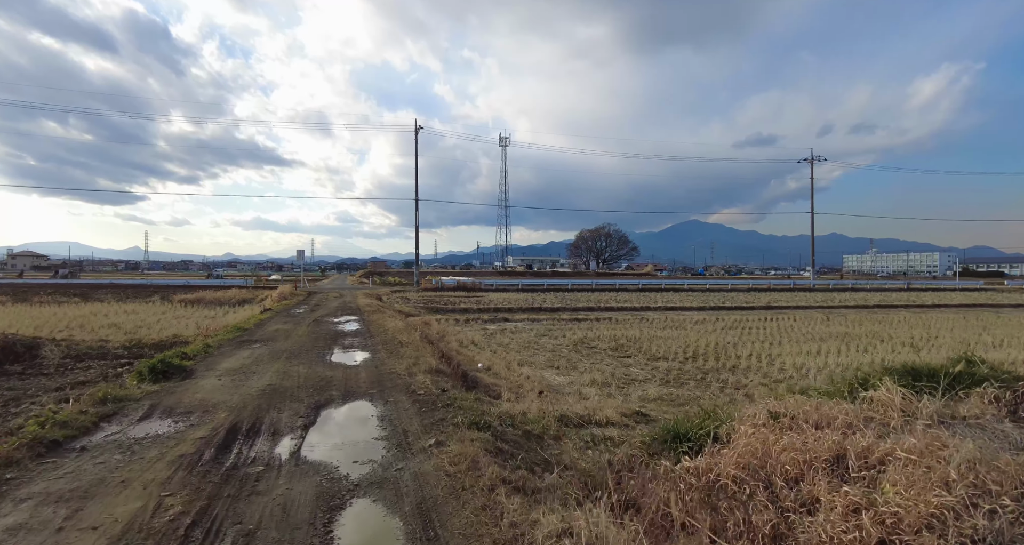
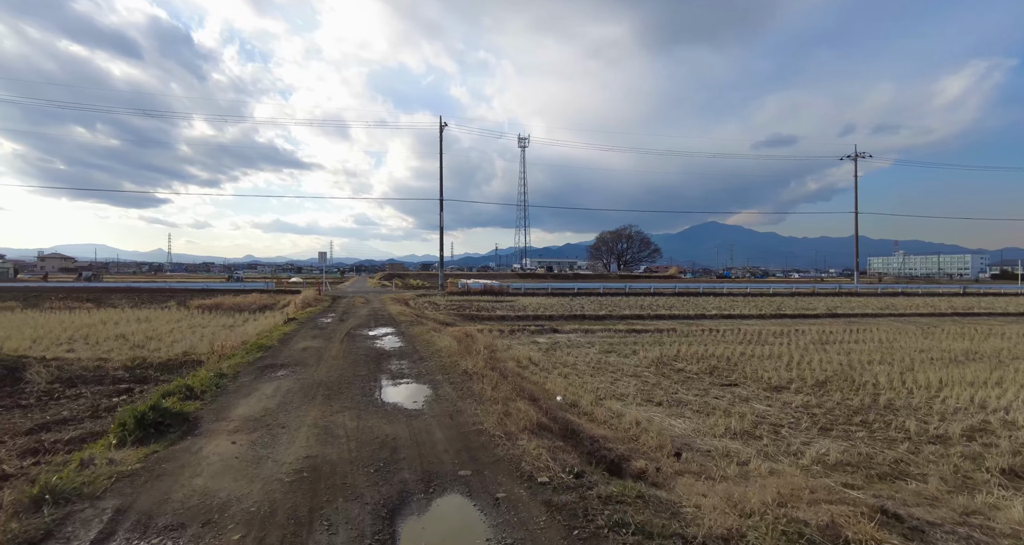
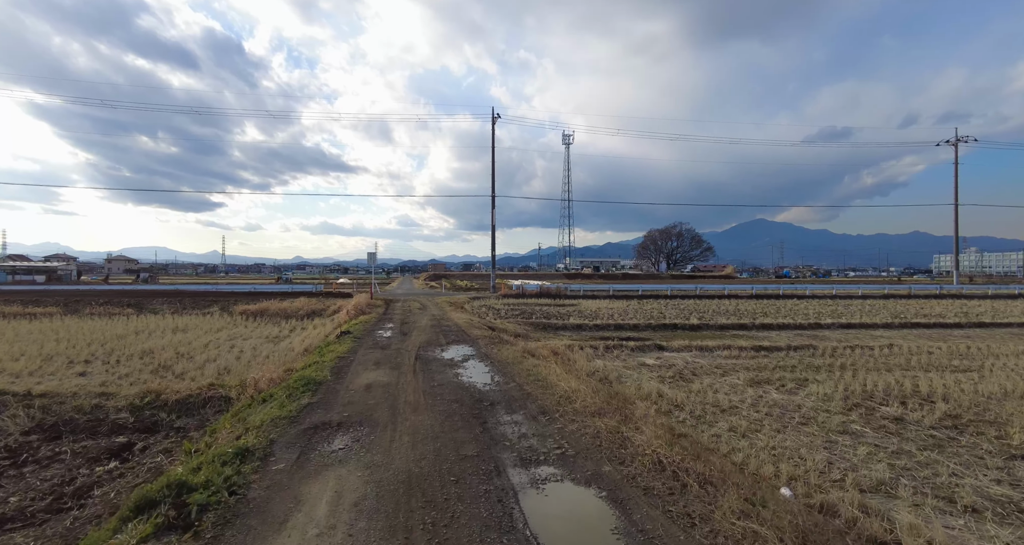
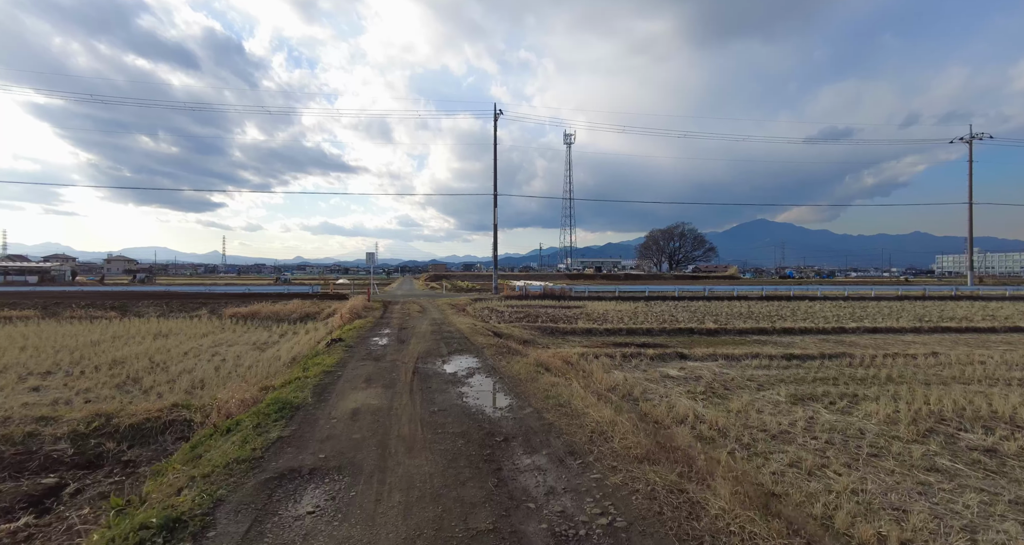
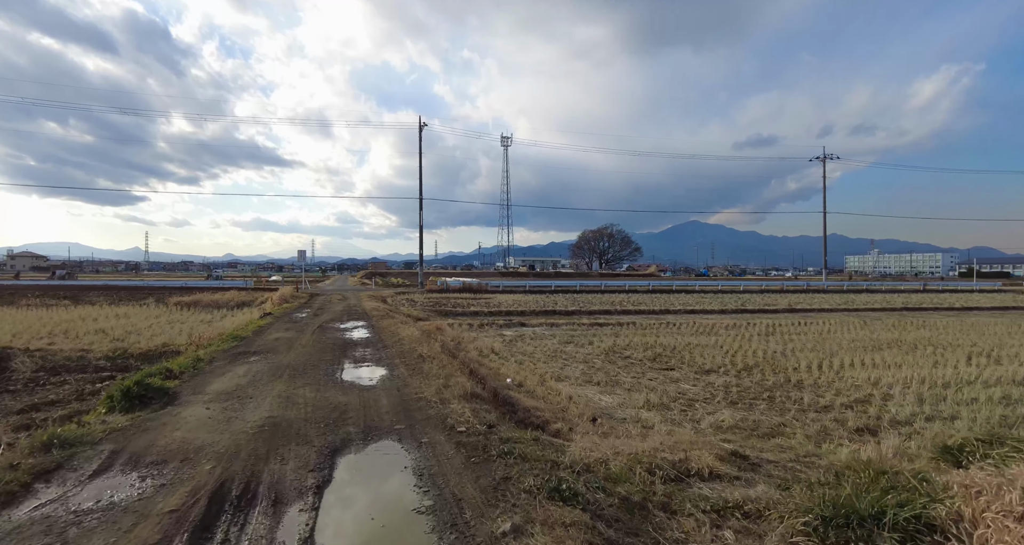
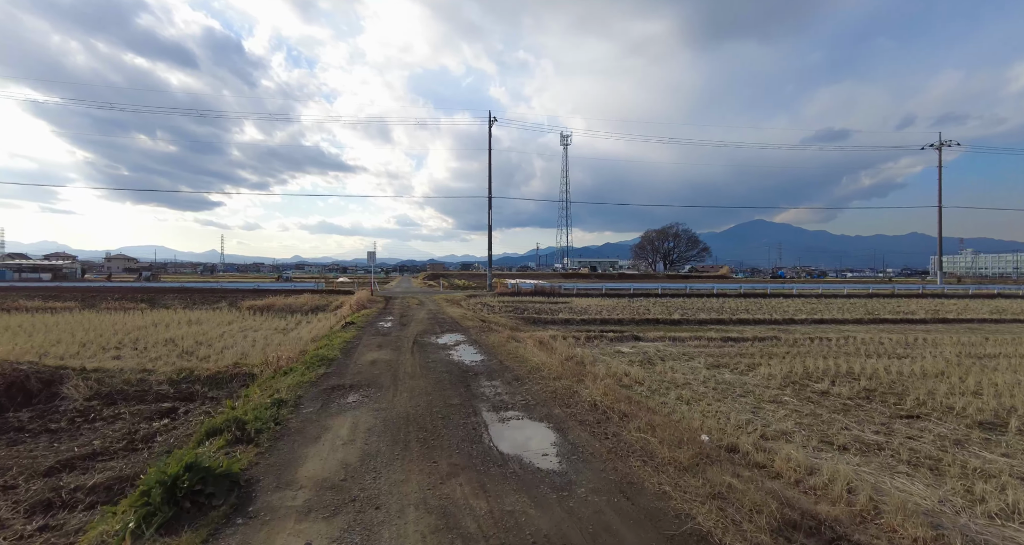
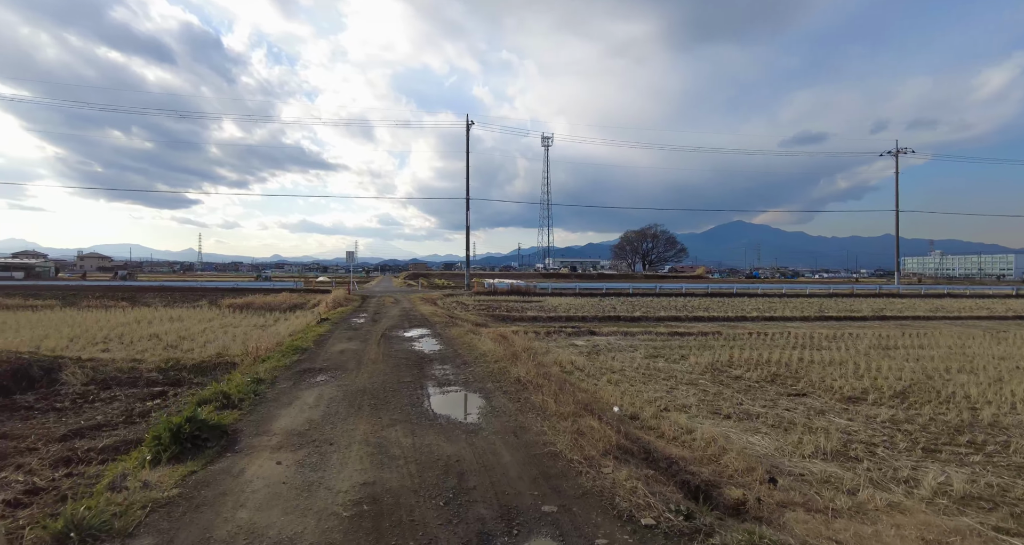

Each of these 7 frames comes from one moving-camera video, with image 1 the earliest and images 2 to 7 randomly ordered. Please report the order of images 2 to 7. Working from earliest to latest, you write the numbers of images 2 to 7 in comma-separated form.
5, 2, 7, 6, 3, 4
